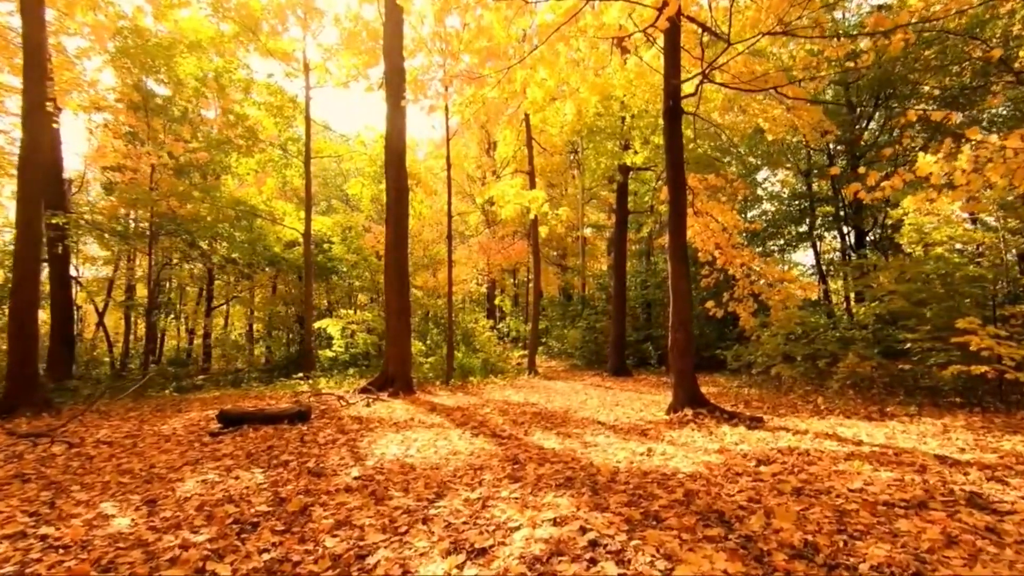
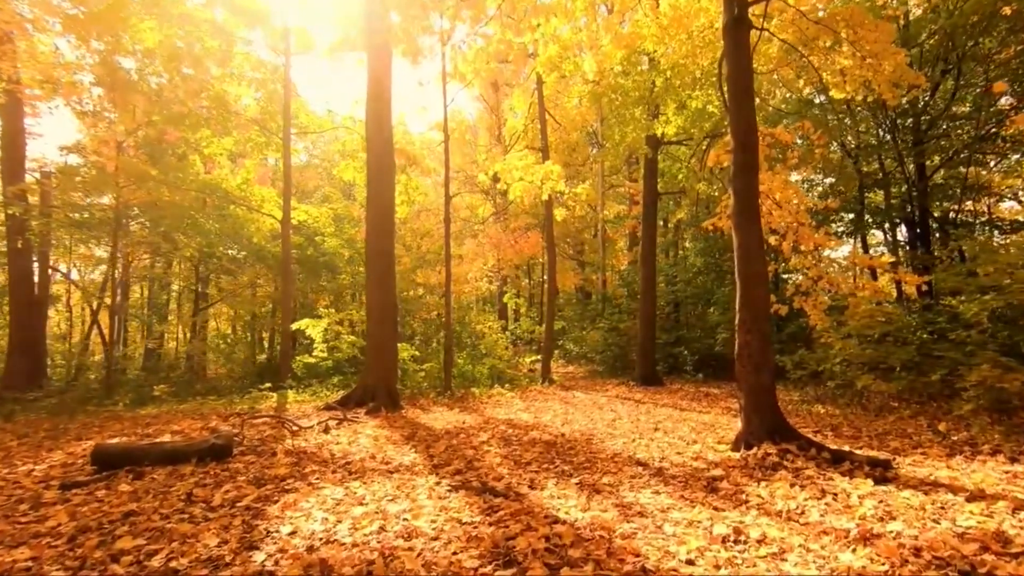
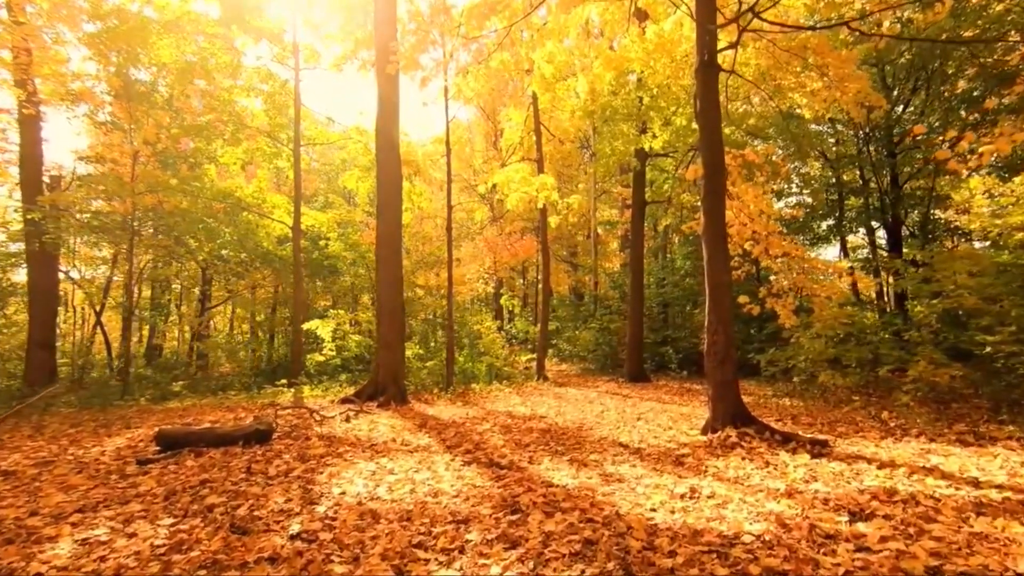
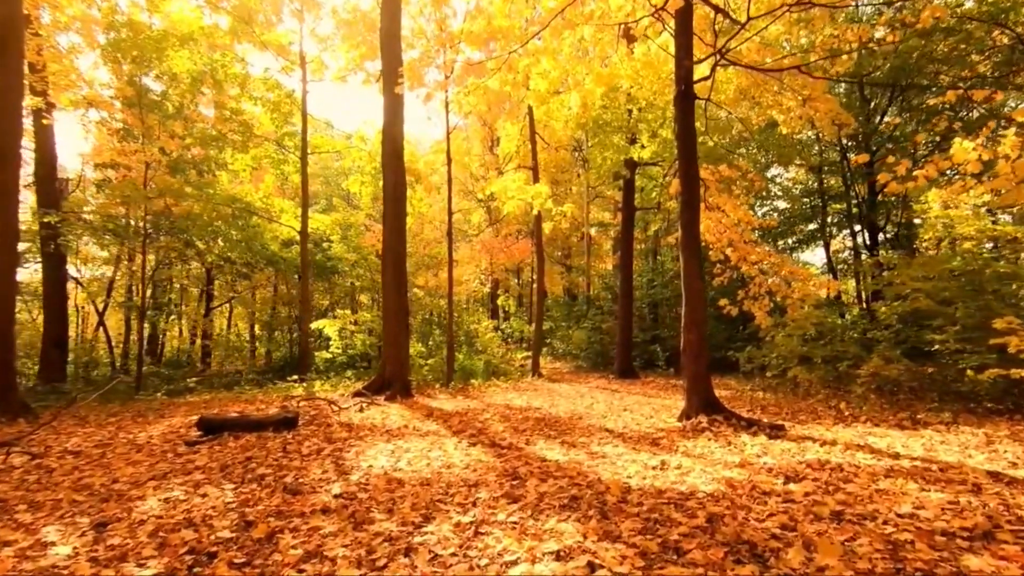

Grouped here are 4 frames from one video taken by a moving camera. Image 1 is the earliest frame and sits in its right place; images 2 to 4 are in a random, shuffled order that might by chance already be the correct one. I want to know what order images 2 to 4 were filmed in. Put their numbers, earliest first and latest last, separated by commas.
4, 3, 2
